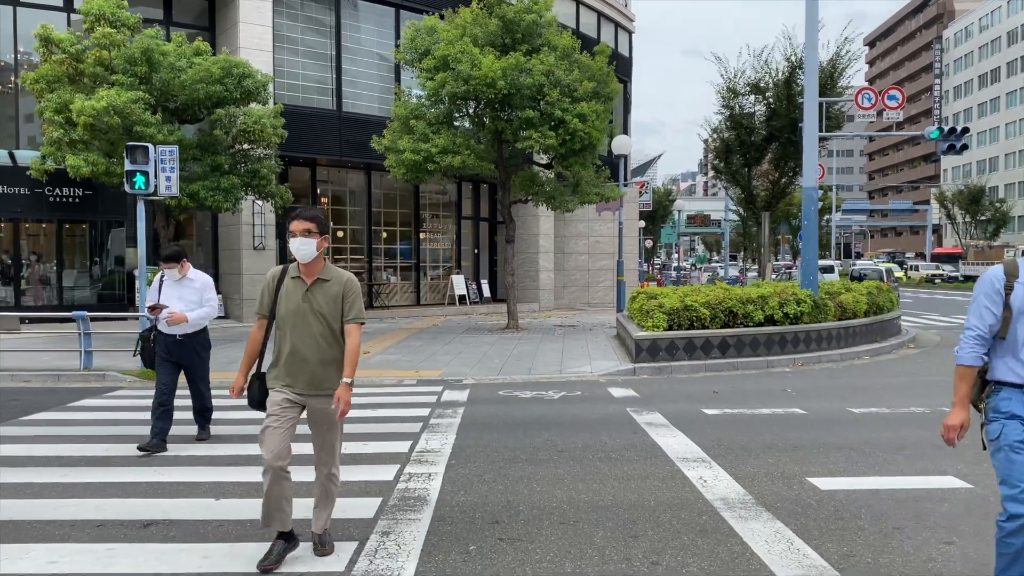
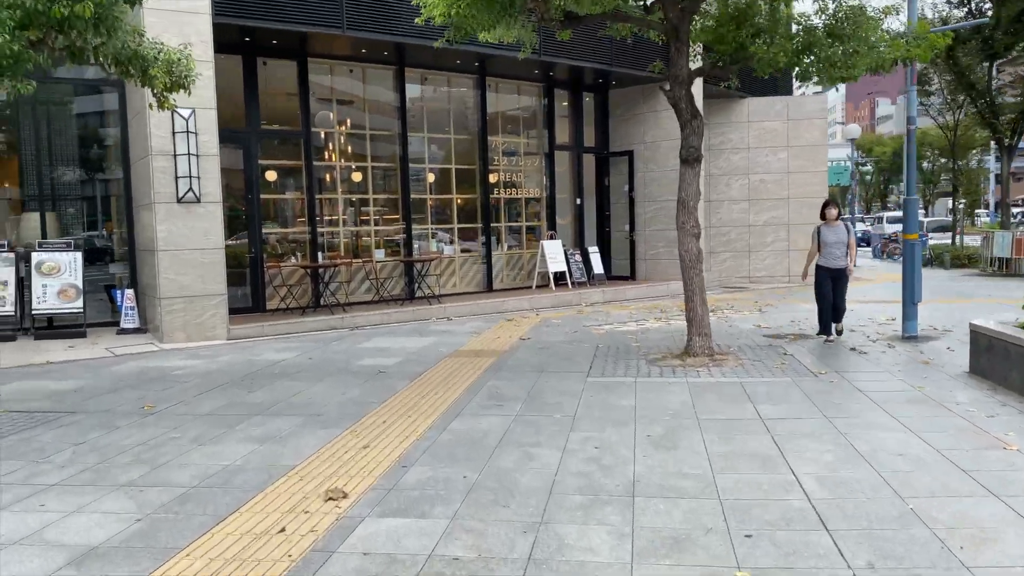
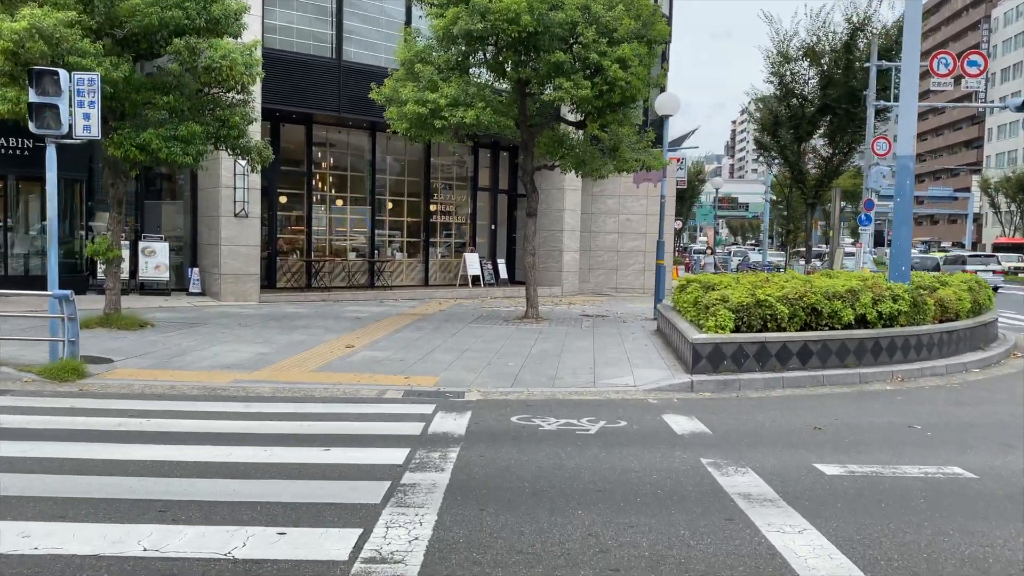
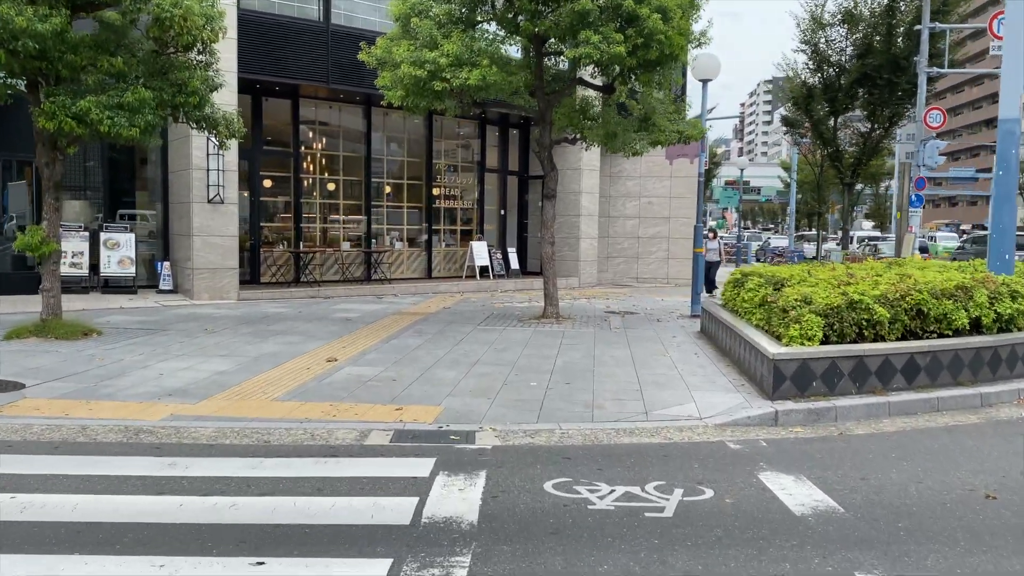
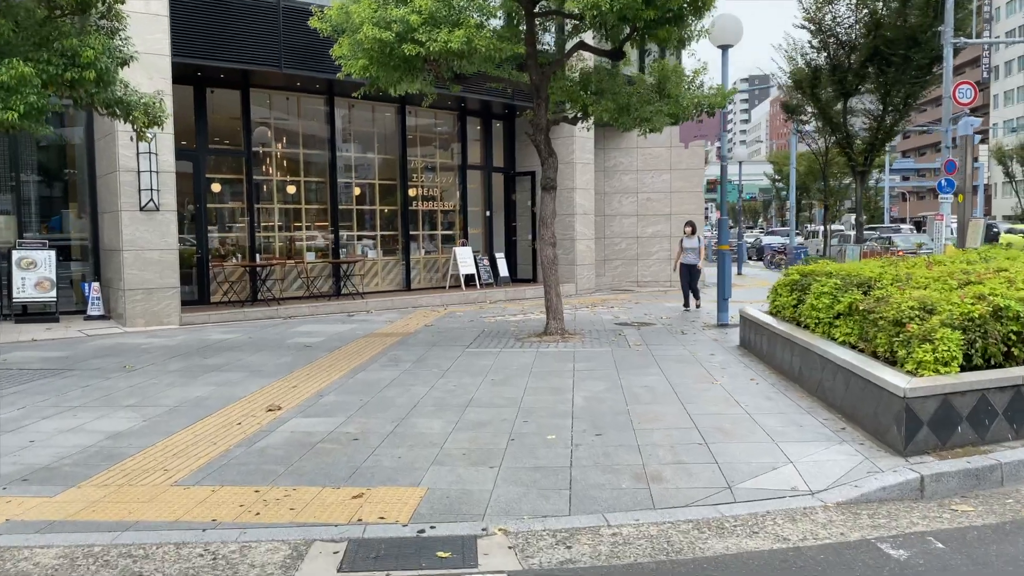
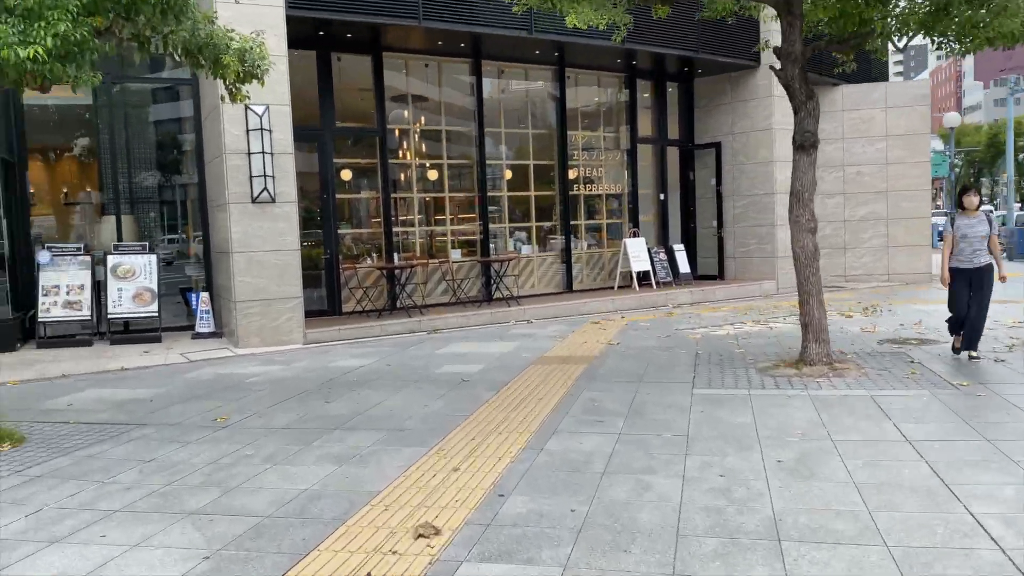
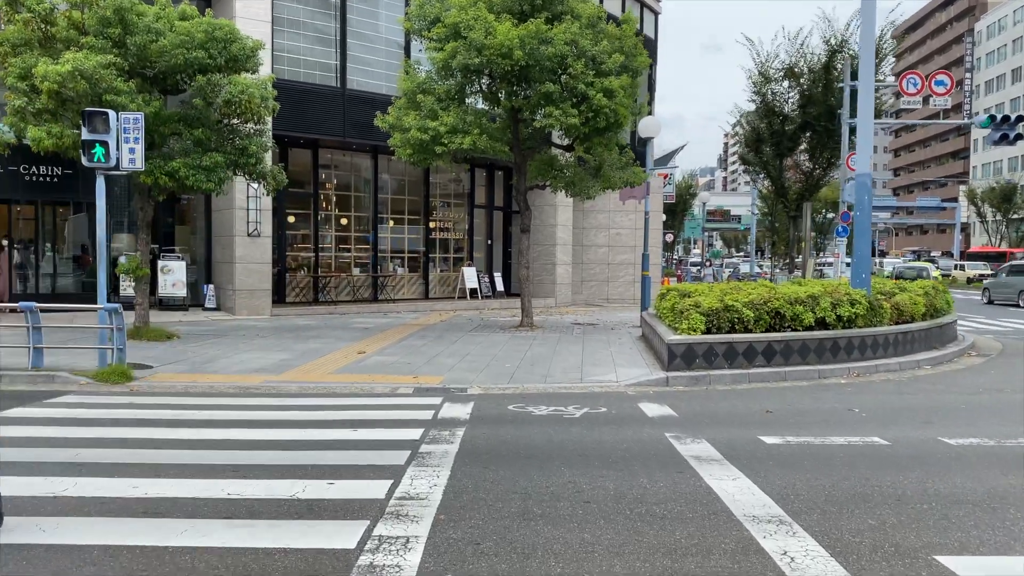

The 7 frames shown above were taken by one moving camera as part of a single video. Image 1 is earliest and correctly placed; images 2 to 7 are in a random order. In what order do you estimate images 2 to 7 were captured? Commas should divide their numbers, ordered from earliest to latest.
7, 3, 4, 5, 2, 6
